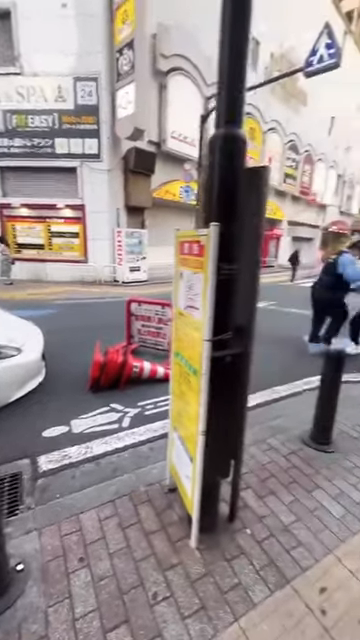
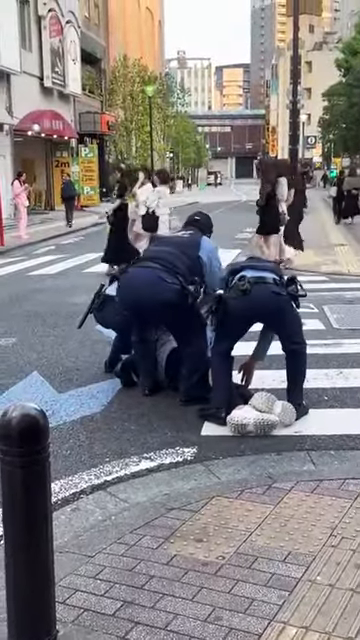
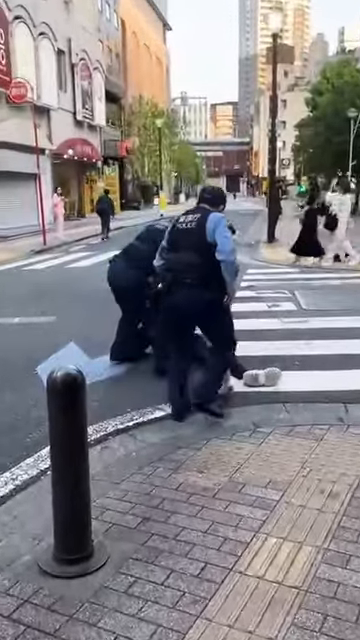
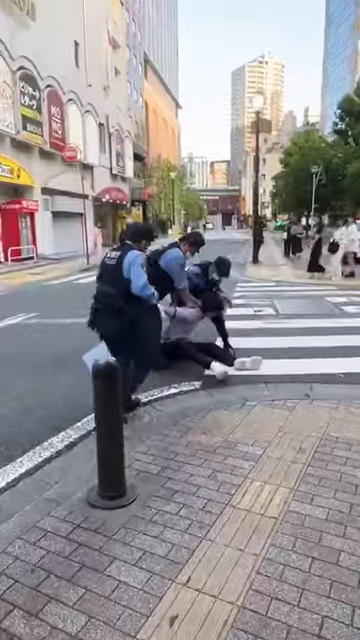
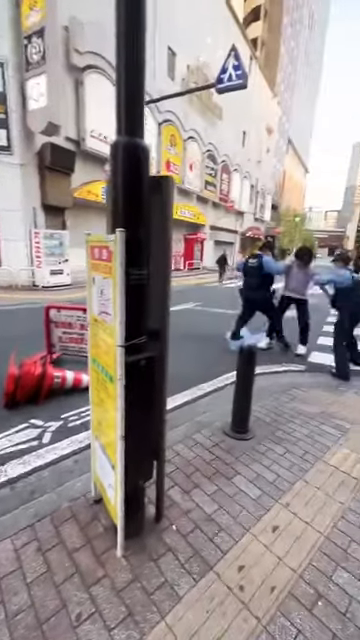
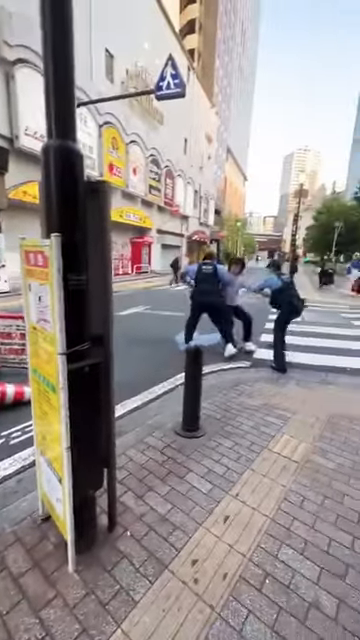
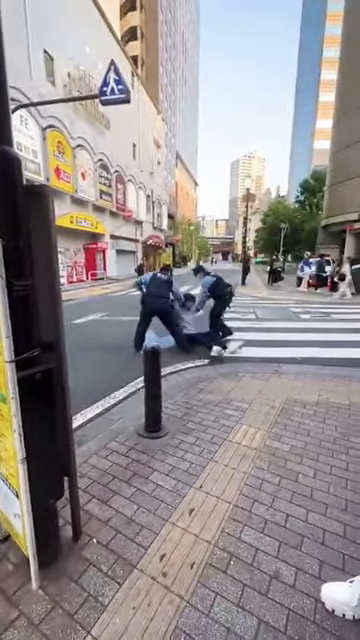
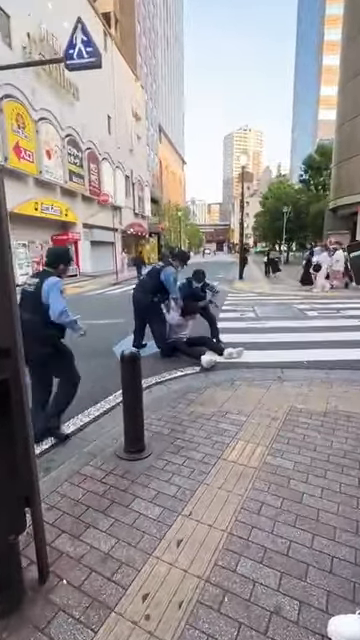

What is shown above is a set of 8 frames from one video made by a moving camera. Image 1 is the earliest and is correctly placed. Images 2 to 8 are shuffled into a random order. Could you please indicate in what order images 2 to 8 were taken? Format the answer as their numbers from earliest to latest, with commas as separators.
5, 6, 7, 8, 4, 3, 2
